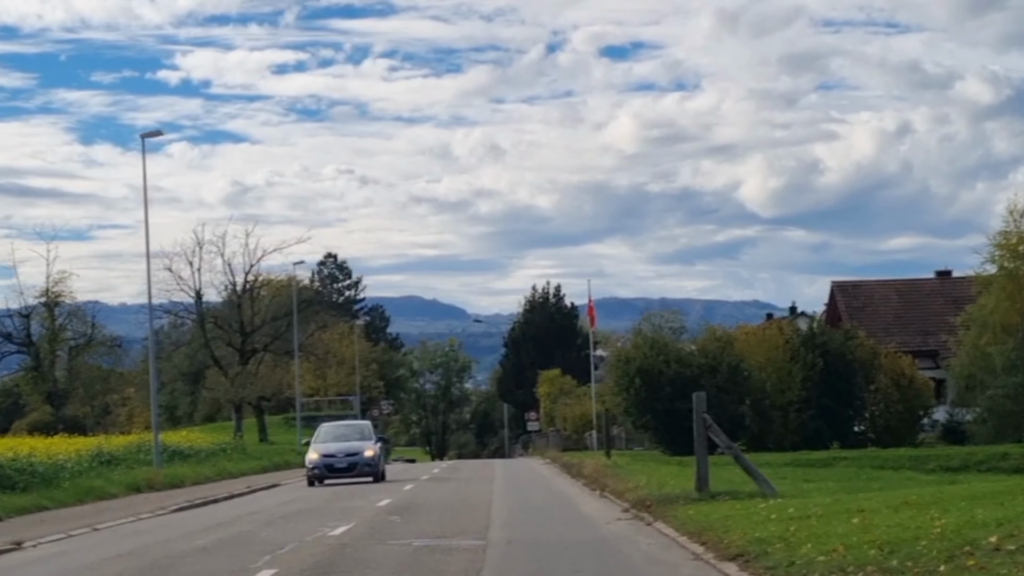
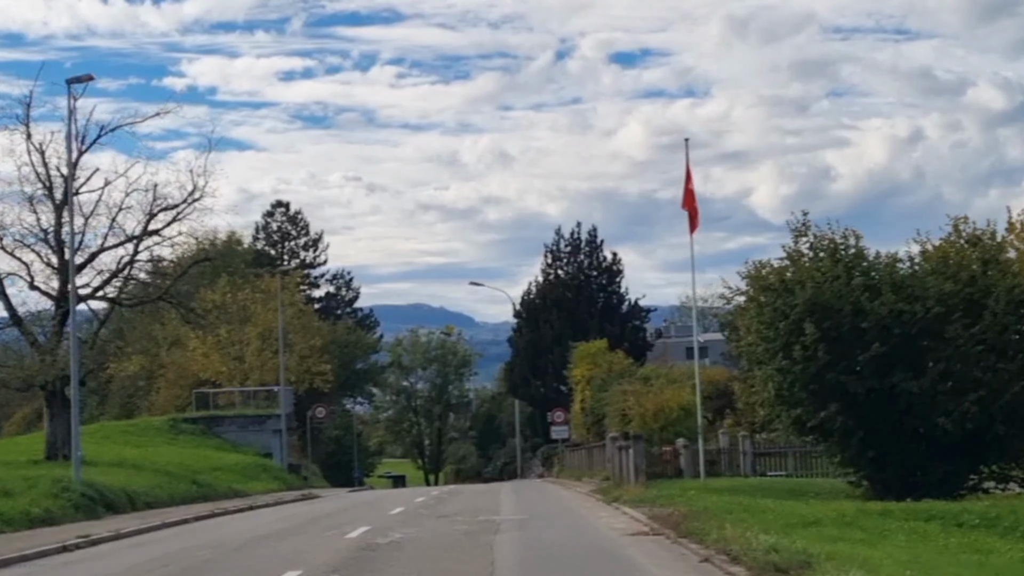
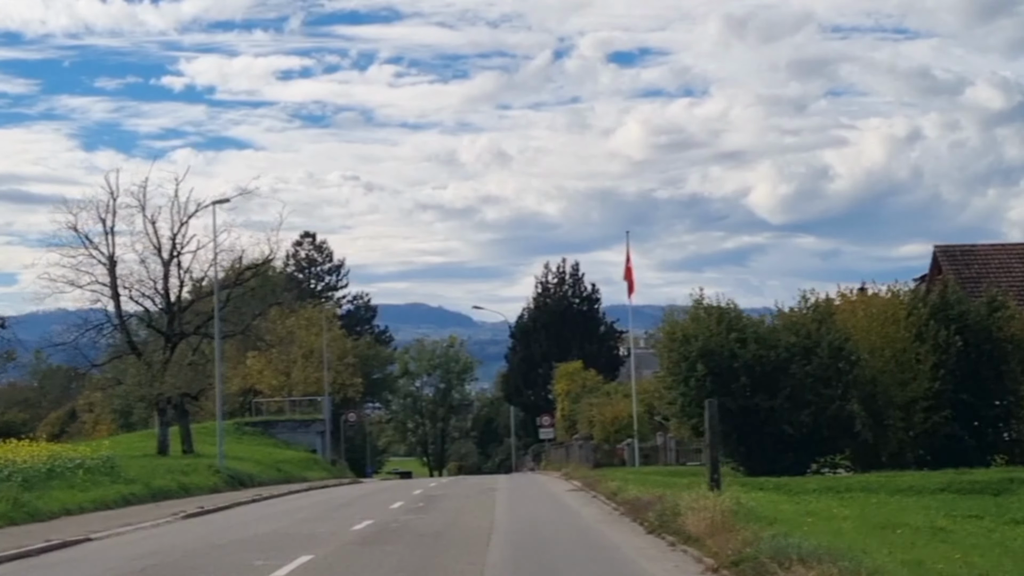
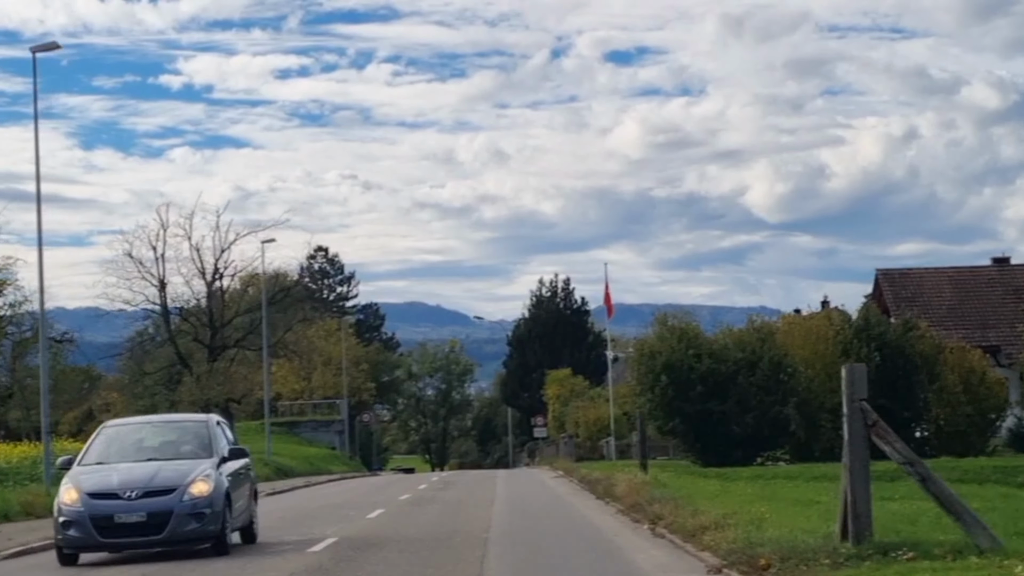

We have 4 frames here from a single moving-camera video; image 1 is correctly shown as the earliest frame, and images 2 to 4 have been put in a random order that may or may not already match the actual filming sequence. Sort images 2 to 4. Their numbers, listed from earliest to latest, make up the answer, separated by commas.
4, 3, 2
